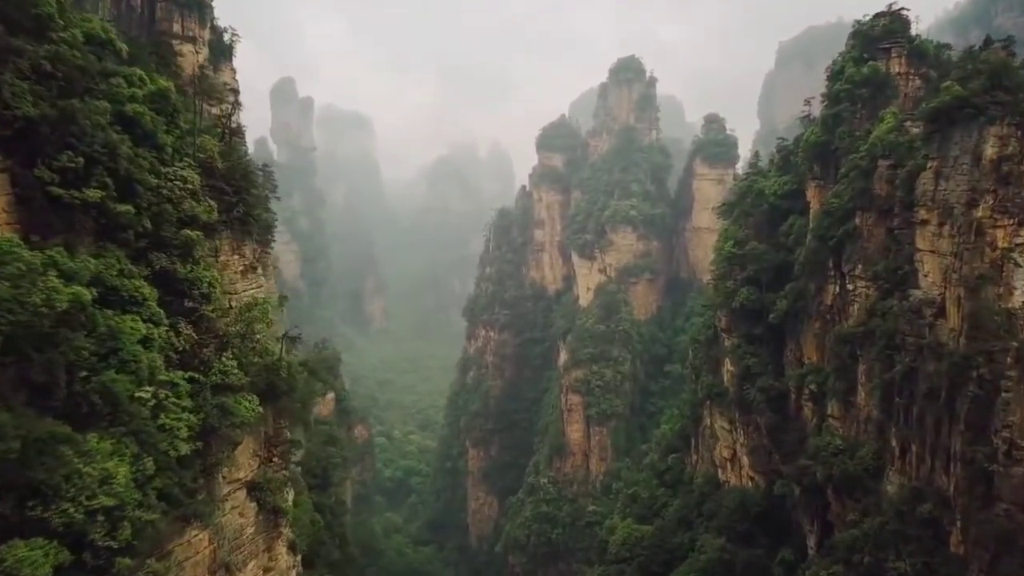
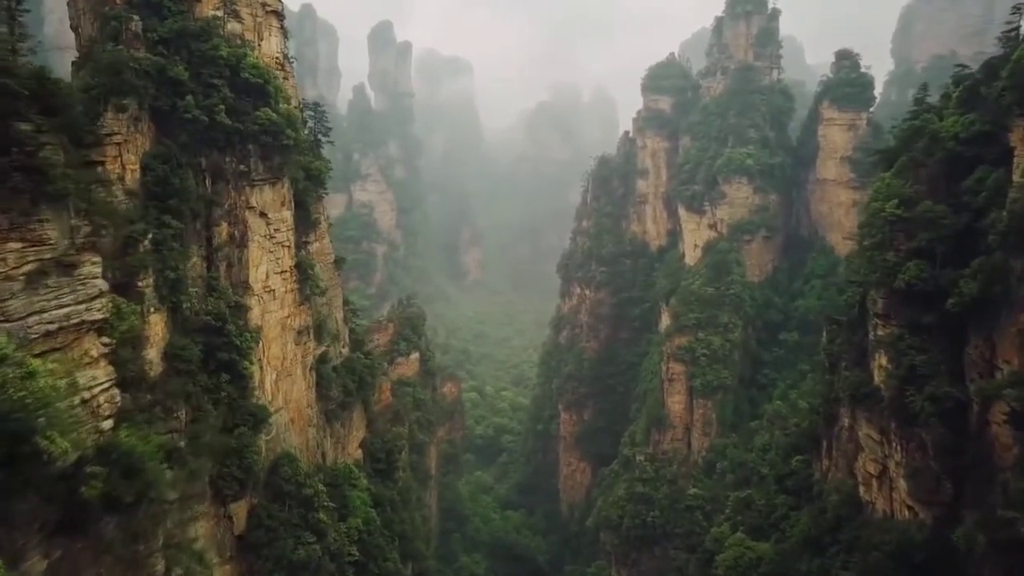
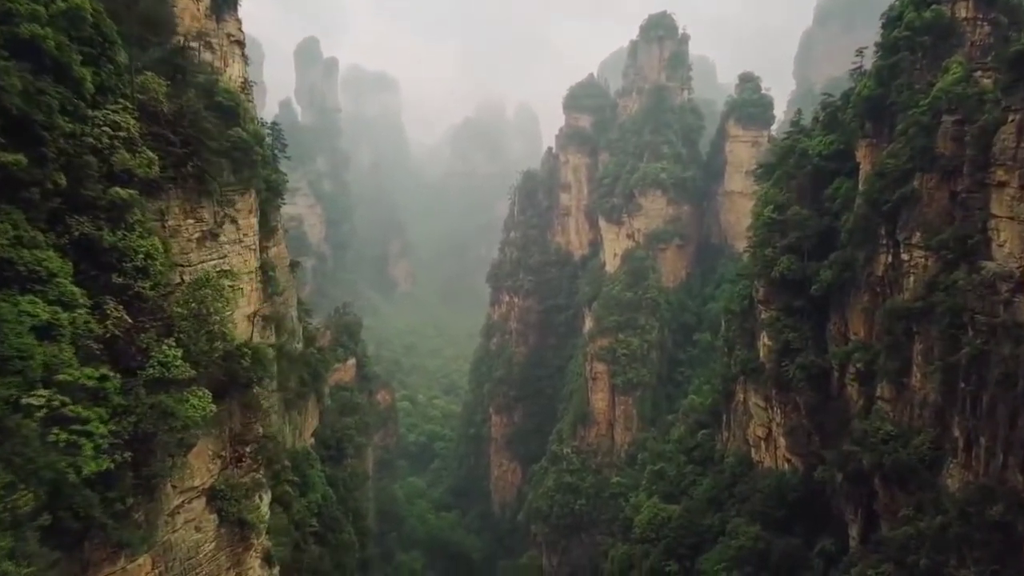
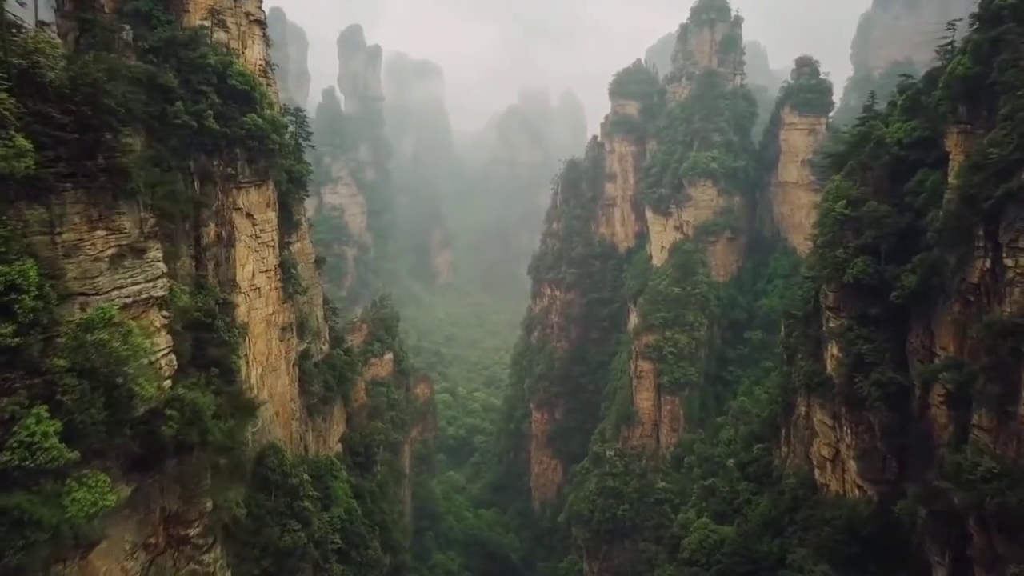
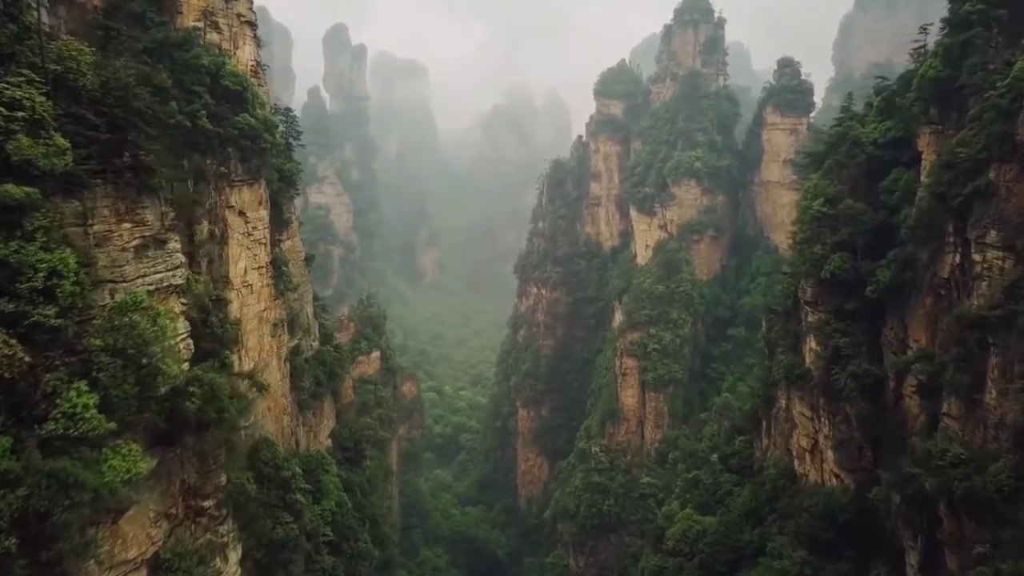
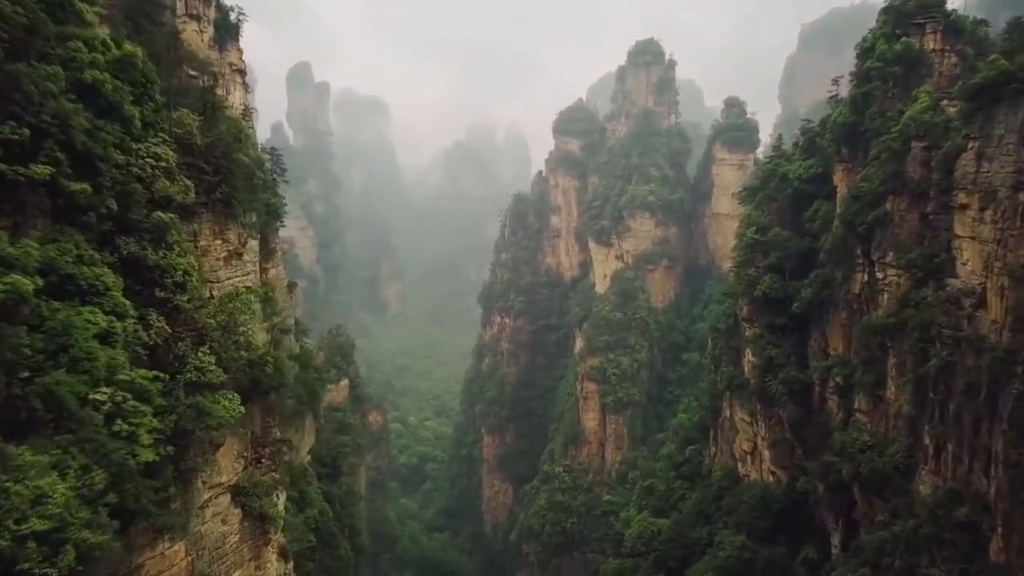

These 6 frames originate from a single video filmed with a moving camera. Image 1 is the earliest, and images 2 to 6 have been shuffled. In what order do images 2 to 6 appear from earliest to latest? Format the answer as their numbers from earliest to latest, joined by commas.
6, 3, 5, 4, 2
